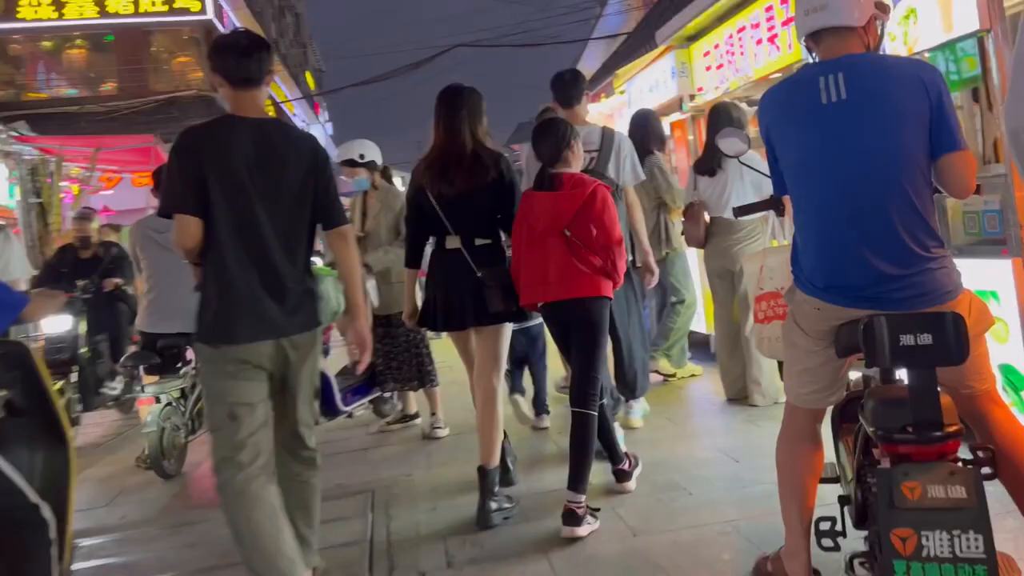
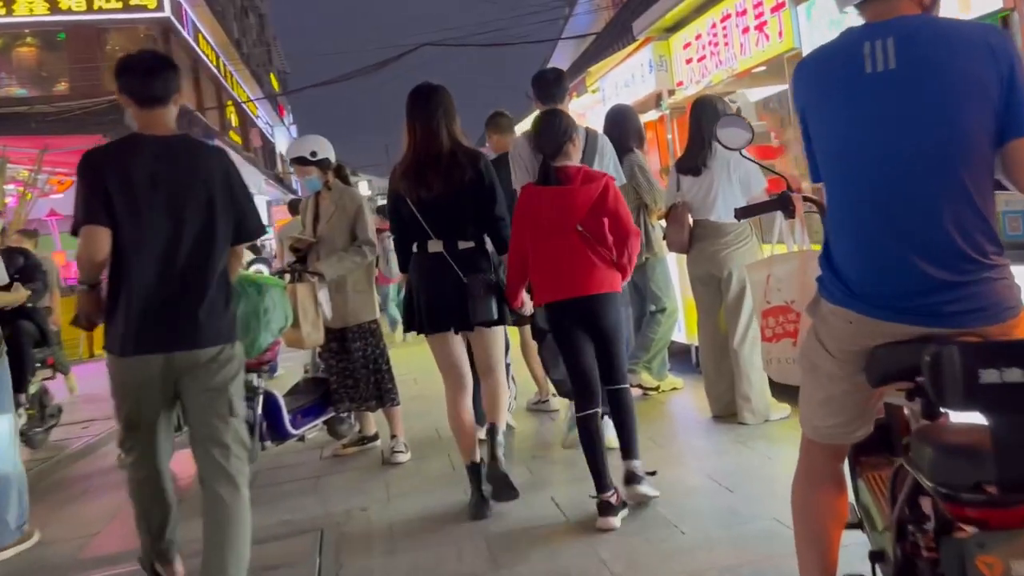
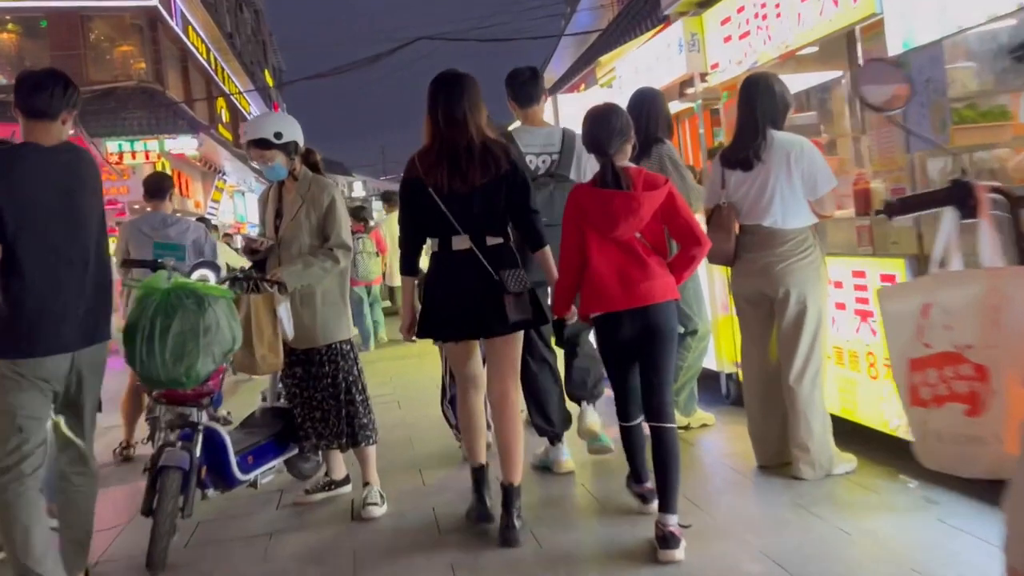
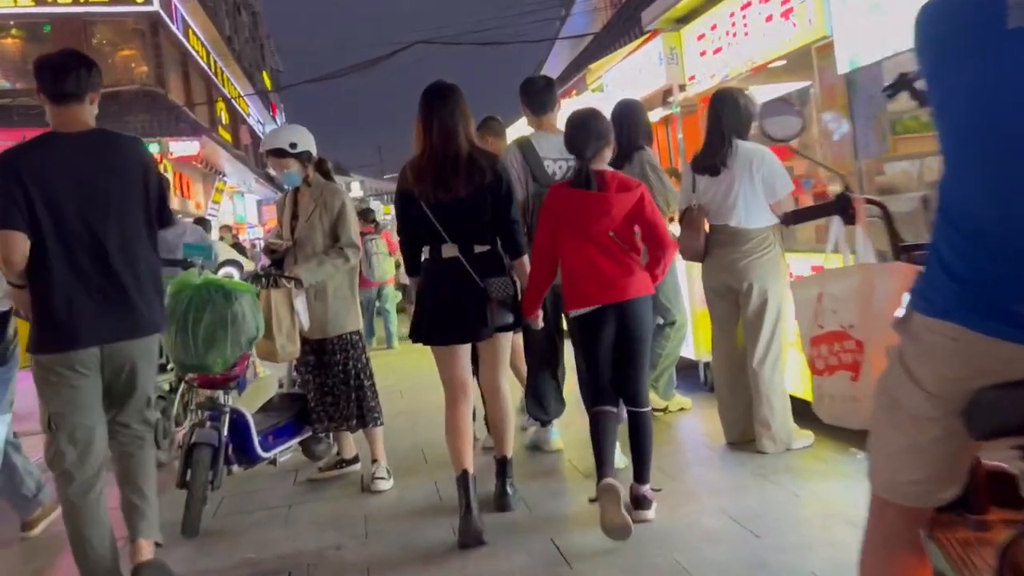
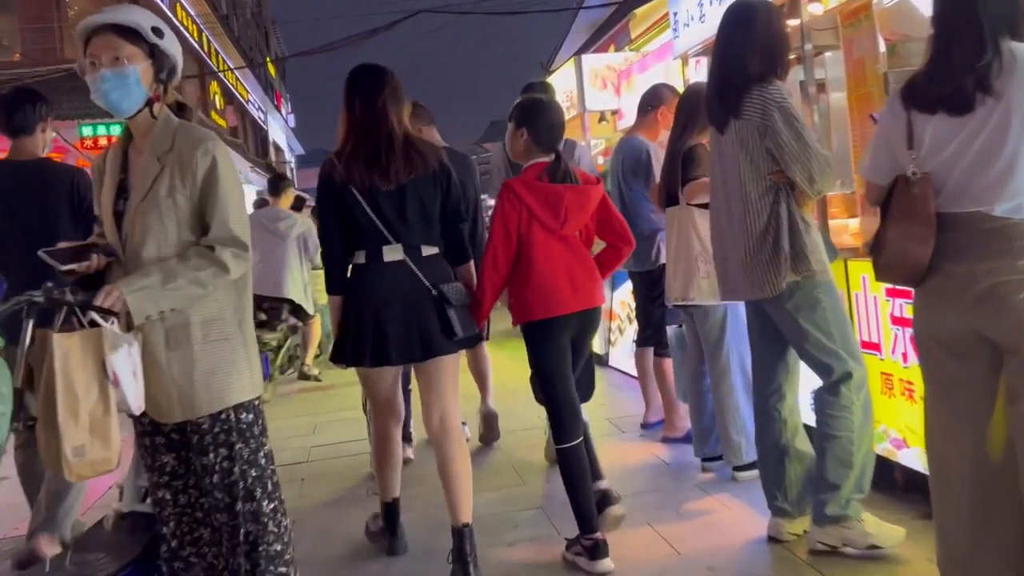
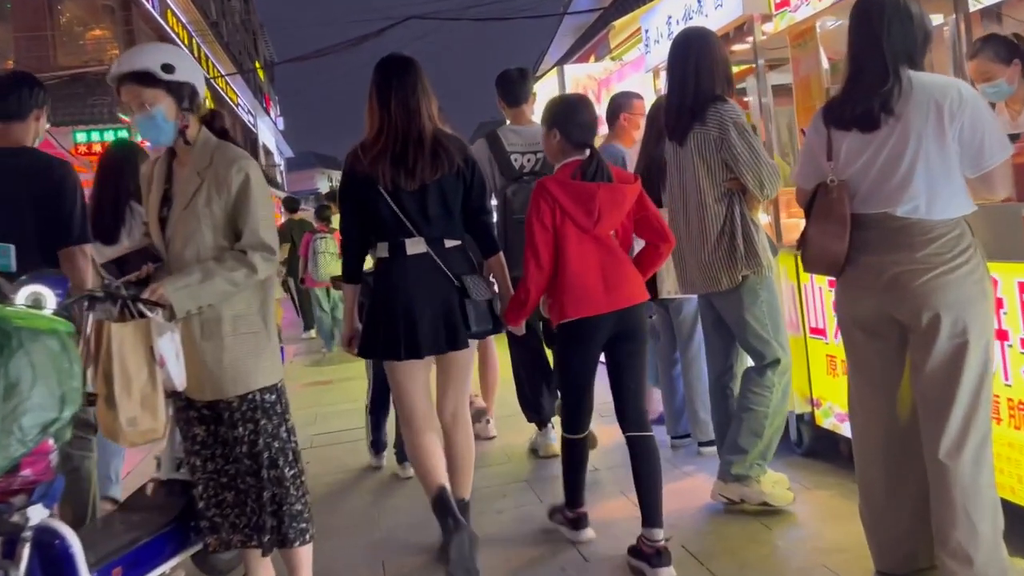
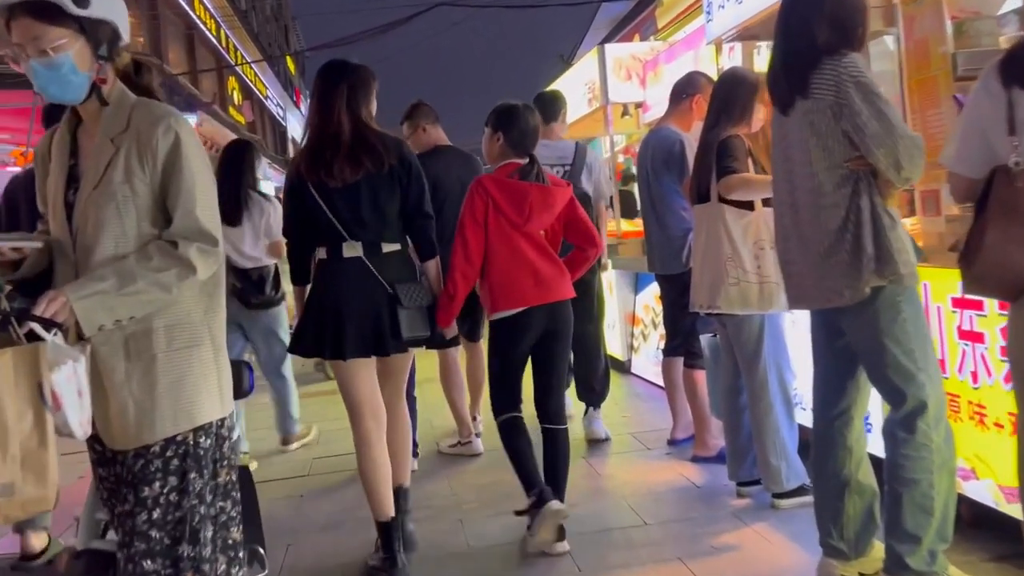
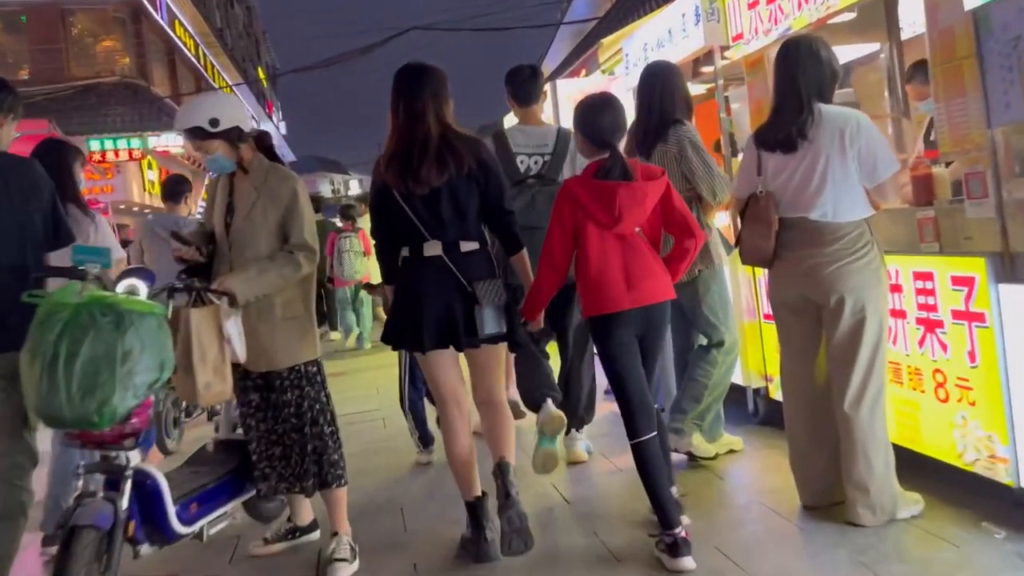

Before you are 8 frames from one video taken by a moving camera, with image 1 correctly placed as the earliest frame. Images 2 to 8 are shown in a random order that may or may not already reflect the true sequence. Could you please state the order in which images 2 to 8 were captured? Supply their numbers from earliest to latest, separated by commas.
2, 4, 3, 8, 6, 5, 7
